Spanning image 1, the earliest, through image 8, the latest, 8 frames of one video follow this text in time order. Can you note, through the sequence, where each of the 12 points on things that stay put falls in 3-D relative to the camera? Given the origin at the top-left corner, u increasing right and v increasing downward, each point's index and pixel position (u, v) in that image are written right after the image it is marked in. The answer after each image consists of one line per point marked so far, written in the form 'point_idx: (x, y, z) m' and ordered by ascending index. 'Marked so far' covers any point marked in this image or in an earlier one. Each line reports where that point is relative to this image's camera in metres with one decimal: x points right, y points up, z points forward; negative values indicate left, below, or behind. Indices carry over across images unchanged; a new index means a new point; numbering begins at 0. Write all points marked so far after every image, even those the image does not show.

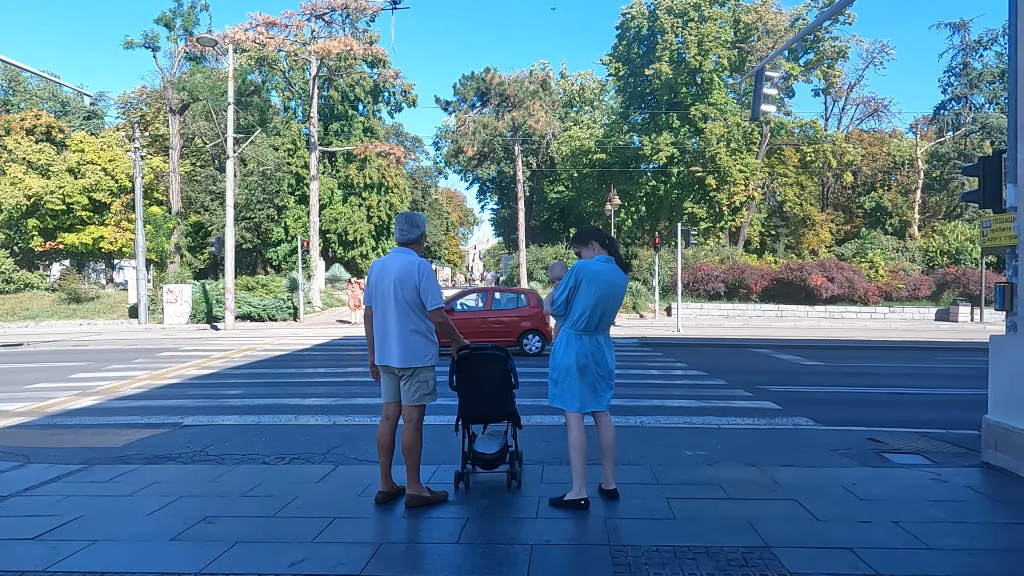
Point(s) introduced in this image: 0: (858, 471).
0: (+2.7, -1.4, +5.2) m
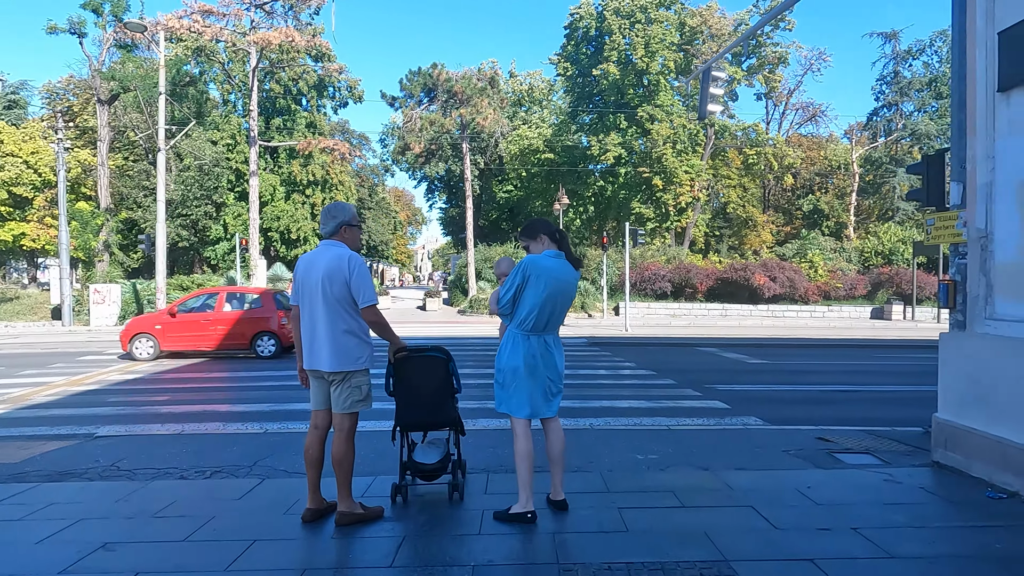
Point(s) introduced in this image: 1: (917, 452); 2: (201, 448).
0: (+2.3, -1.4, +5.0) m
1: (+3.6, -1.5, +5.9) m
2: (-3.0, -1.5, +6.4) m
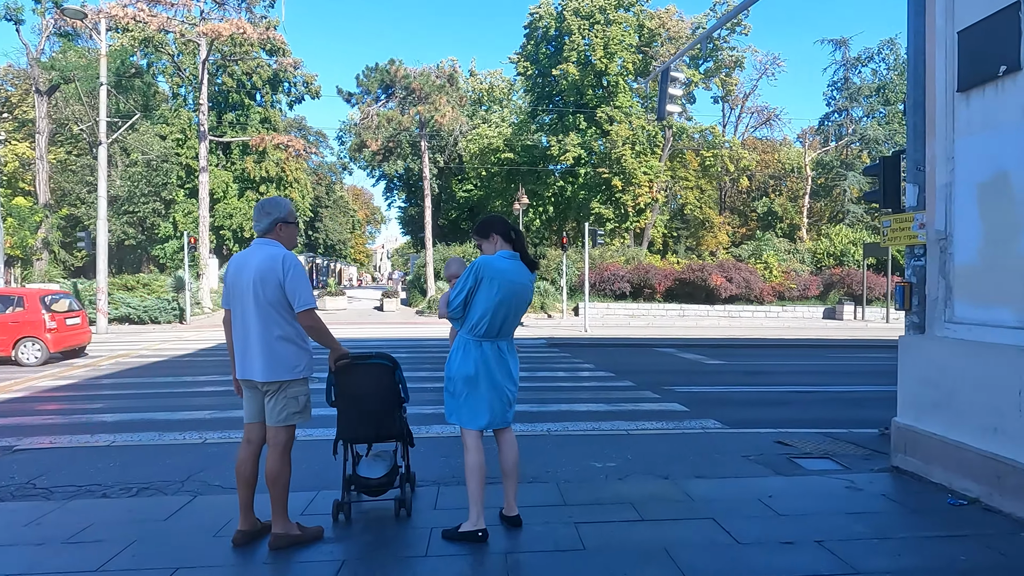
0: (+1.9, -1.4, +4.9) m
1: (+3.2, -1.5, +5.9) m
2: (-3.4, -1.5, +6.0) m
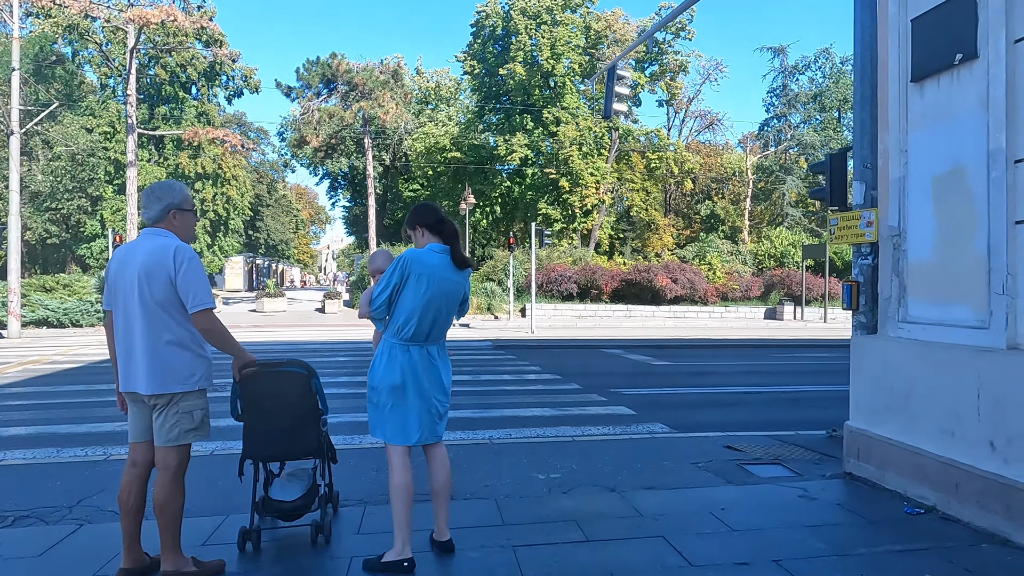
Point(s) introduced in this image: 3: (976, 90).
0: (+1.5, -1.4, +4.6) m
1: (+2.7, -1.5, +5.7) m
2: (-3.9, -1.5, +5.3) m
3: (+2.8, +1.2, +4.0) m
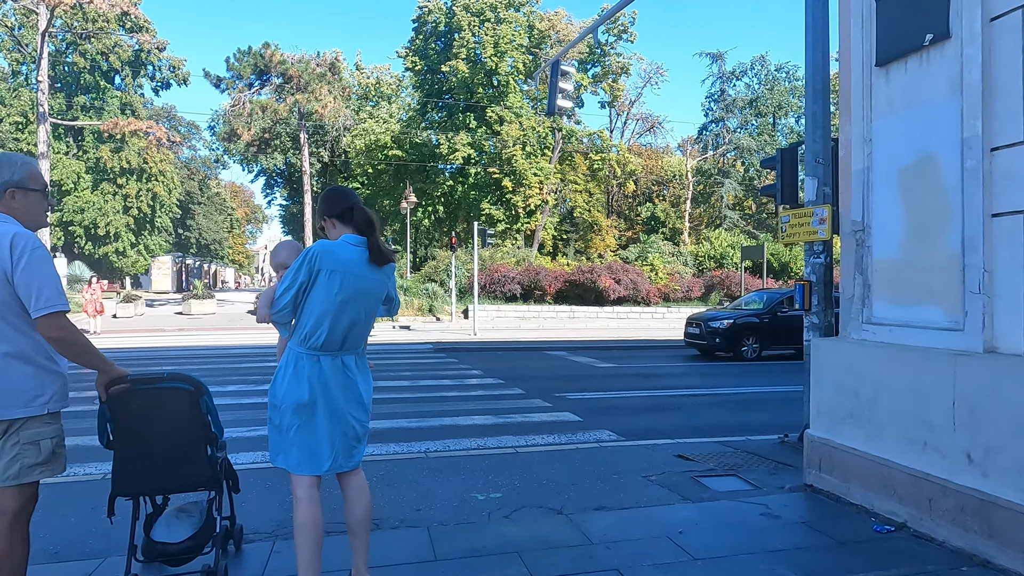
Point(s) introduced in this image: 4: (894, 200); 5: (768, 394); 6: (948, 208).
0: (+1.1, -1.4, +4.2) m
1: (+2.2, -1.5, +5.4) m
2: (-4.4, -1.5, +4.4) m
3: (+2.4, +1.2, +3.7) m
4: (+2.4, +0.5, +4.1) m
5: (+4.1, -1.7, +10.5) m
6: (+2.4, +0.4, +3.7) m
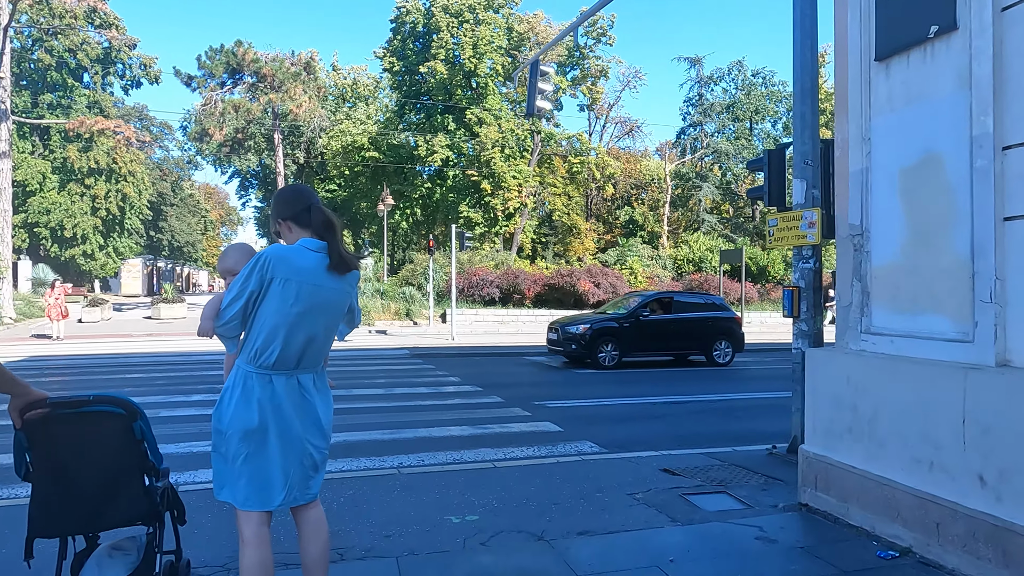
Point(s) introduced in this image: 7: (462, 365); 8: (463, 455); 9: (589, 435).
0: (+0.9, -1.5, +3.9) m
1: (+2.0, -1.5, +5.1) m
2: (-4.5, -1.6, +3.9) m
3: (+2.3, +1.2, +3.5) m
4: (+2.2, +0.5, +3.8) m
5: (+3.7, -1.8, +10.3) m
6: (+2.3, +0.4, +3.5) m
7: (-1.1, -1.7, +14.6) m
8: (-0.5, -1.7, +6.8) m
9: (+0.9, -1.7, +7.9) m
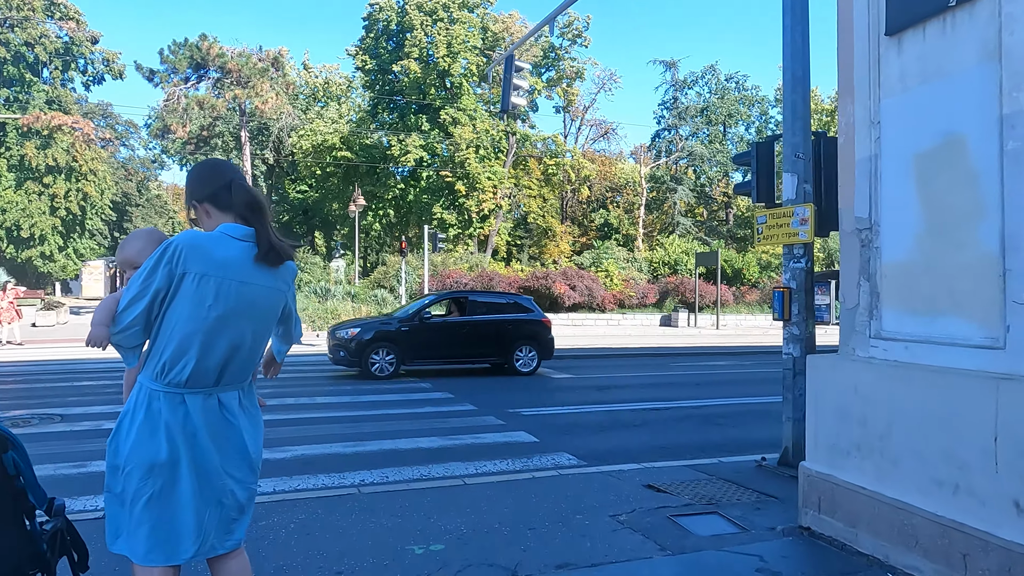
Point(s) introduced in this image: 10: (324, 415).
0: (+0.8, -1.5, +3.5) m
1: (+1.8, -1.5, +4.7) m
2: (-4.7, -1.6, +3.3) m
3: (+2.2, +1.2, +3.1) m
4: (+2.1, +0.5, +3.4) m
5: (+3.3, -1.8, +10.0) m
6: (+2.2, +0.4, +3.1) m
7: (-1.7, -1.7, +14.1) m
8: (-0.8, -1.7, +6.3) m
9: (+0.6, -1.8, +7.4) m
10: (-2.6, -1.7, +9.0) m
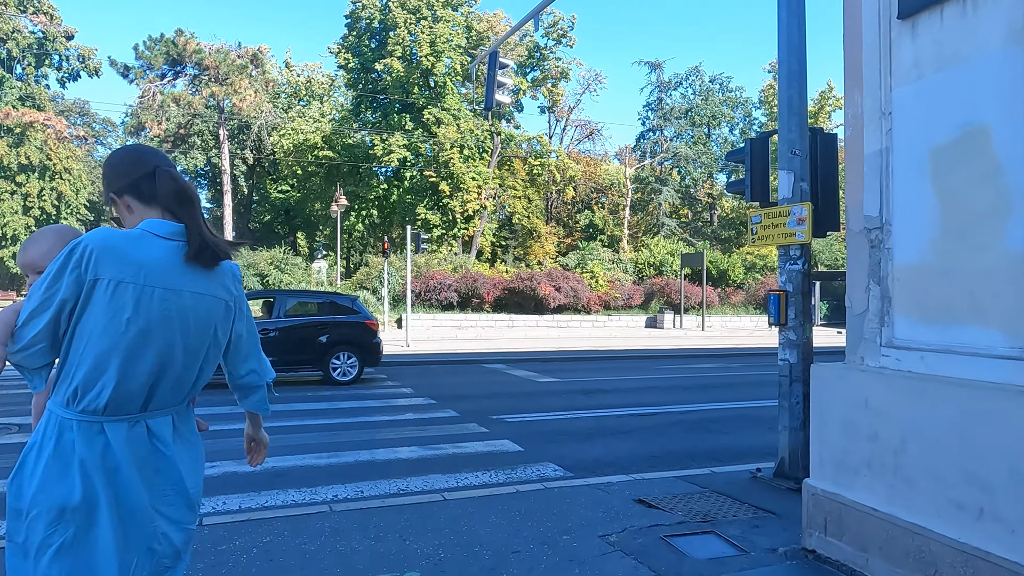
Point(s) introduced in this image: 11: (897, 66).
0: (+0.7, -1.5, +3.2) m
1: (+1.7, -1.5, +4.4) m
2: (-4.7, -1.6, +2.8) m
3: (+2.1, +1.1, +2.8) m
4: (+2.0, +0.5, +3.2) m
5: (+3.1, -1.8, +9.7) m
6: (+2.1, +0.4, +2.8) m
7: (-2.0, -1.8, +13.7) m
8: (-0.9, -1.7, +5.9) m
9: (+0.4, -1.8, +7.1) m
10: (-2.8, -1.7, +8.6) m
11: (+1.9, +1.1, +3.3) m
